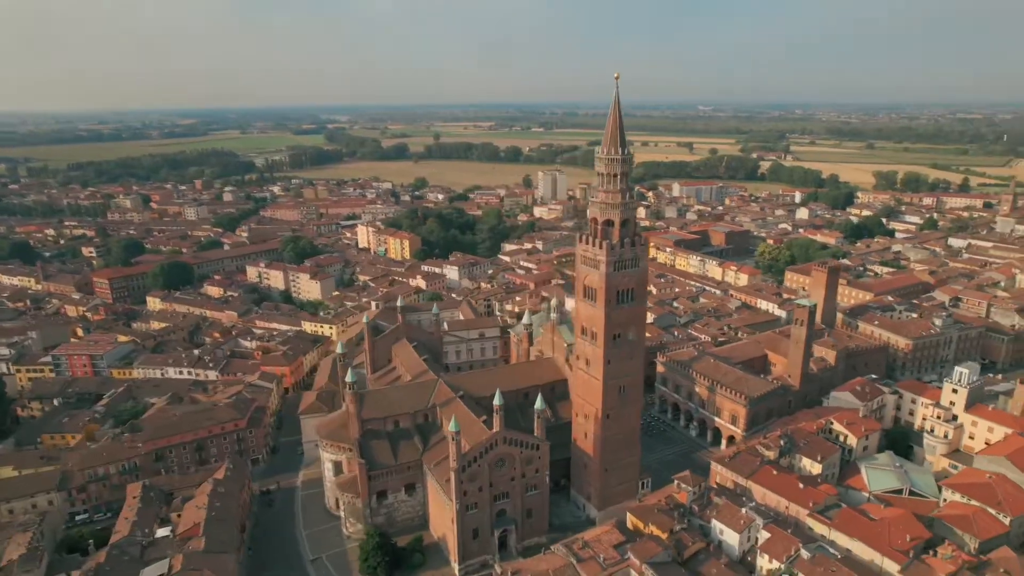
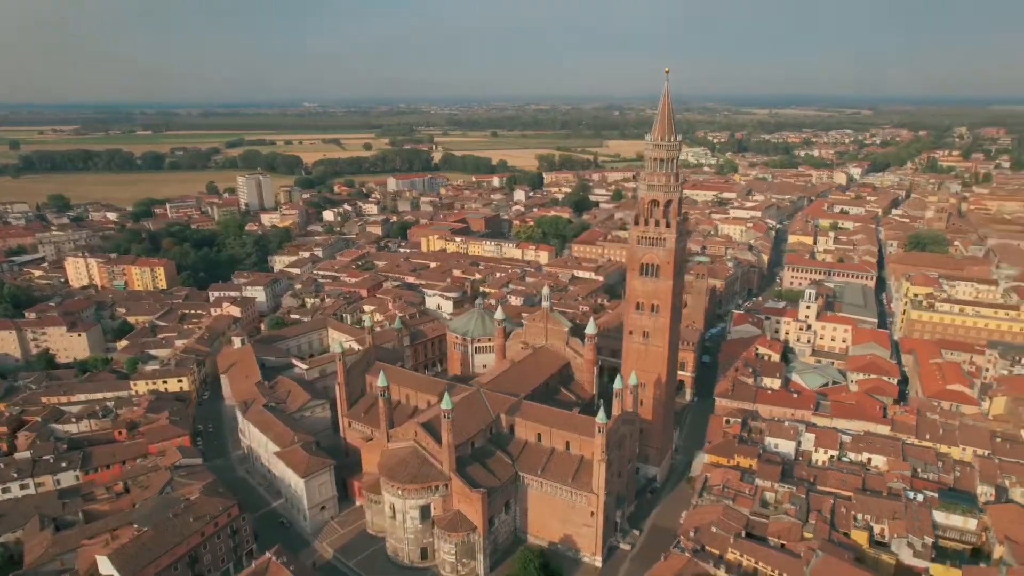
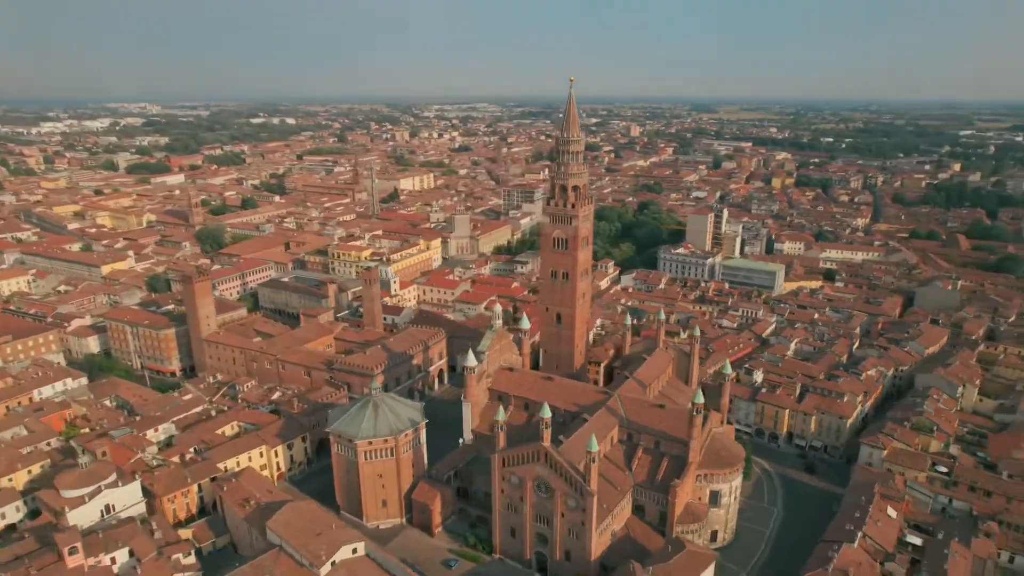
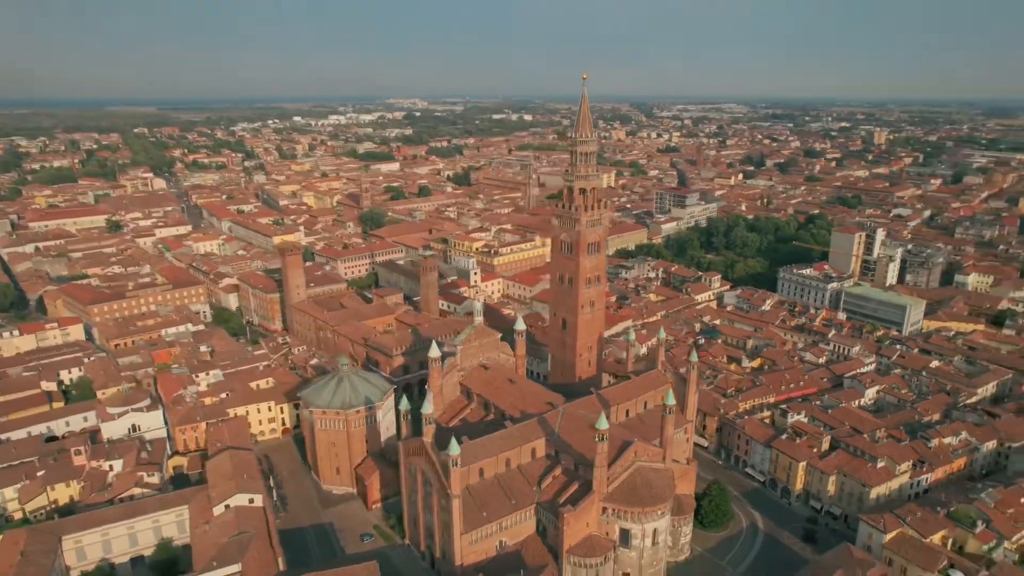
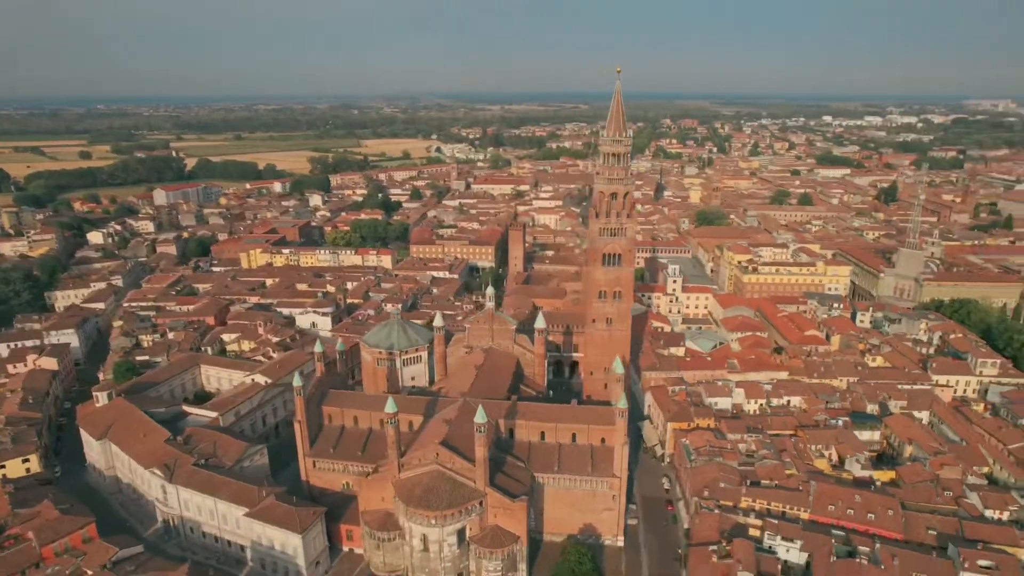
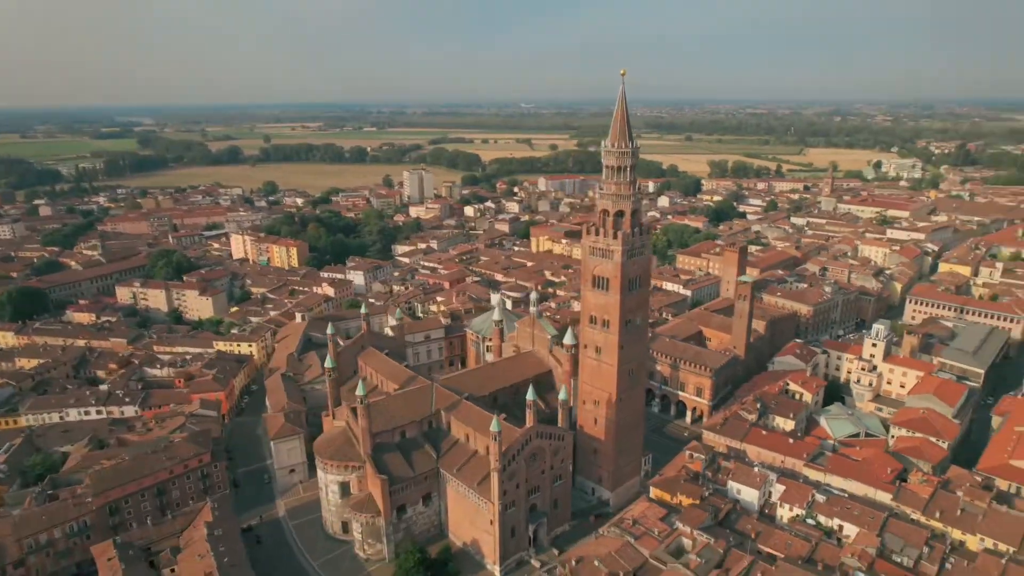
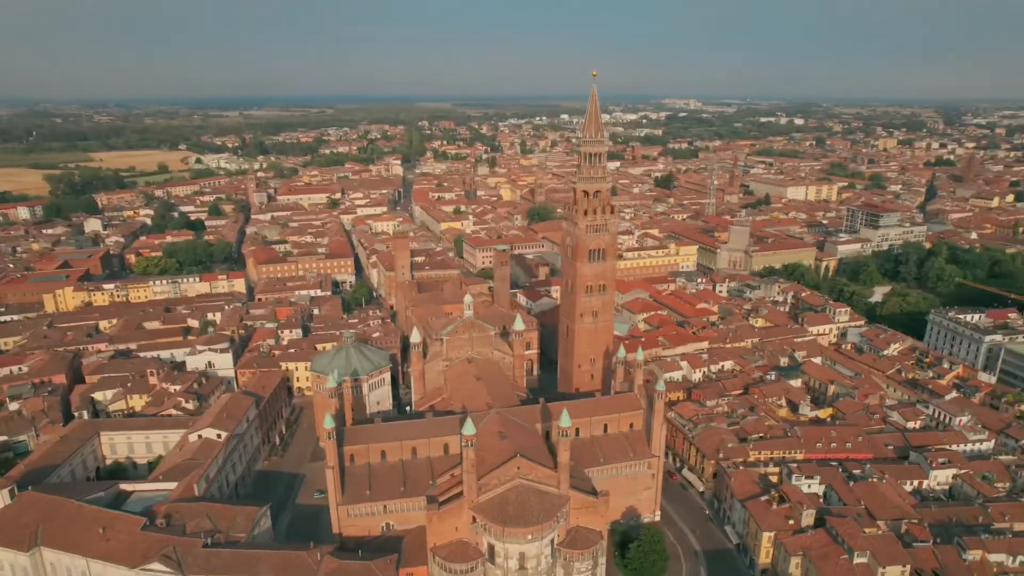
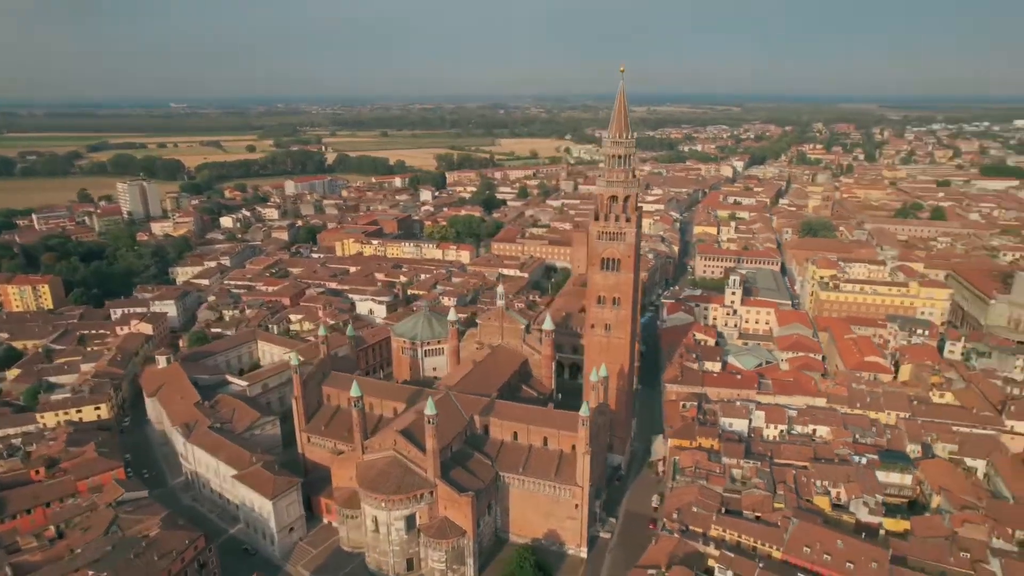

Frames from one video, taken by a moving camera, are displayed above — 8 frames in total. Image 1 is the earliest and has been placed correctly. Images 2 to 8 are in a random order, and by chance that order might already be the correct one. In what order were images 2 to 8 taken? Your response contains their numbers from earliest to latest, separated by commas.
6, 2, 8, 5, 7, 4, 3
